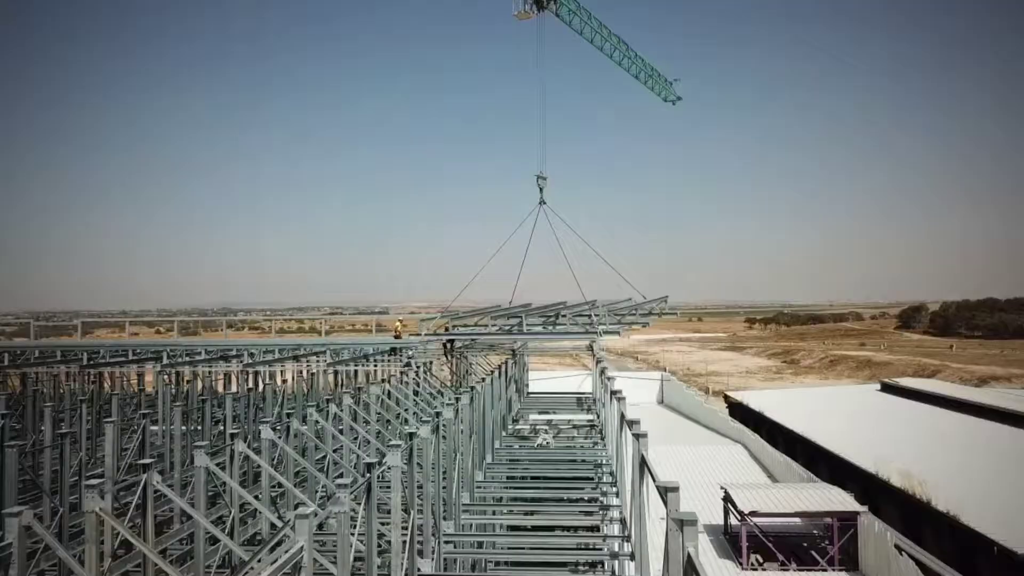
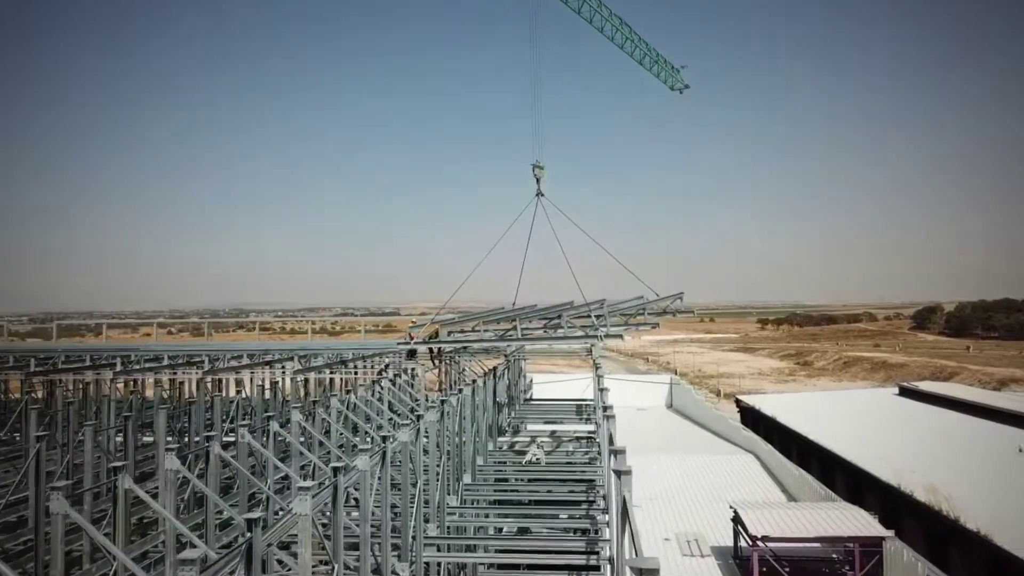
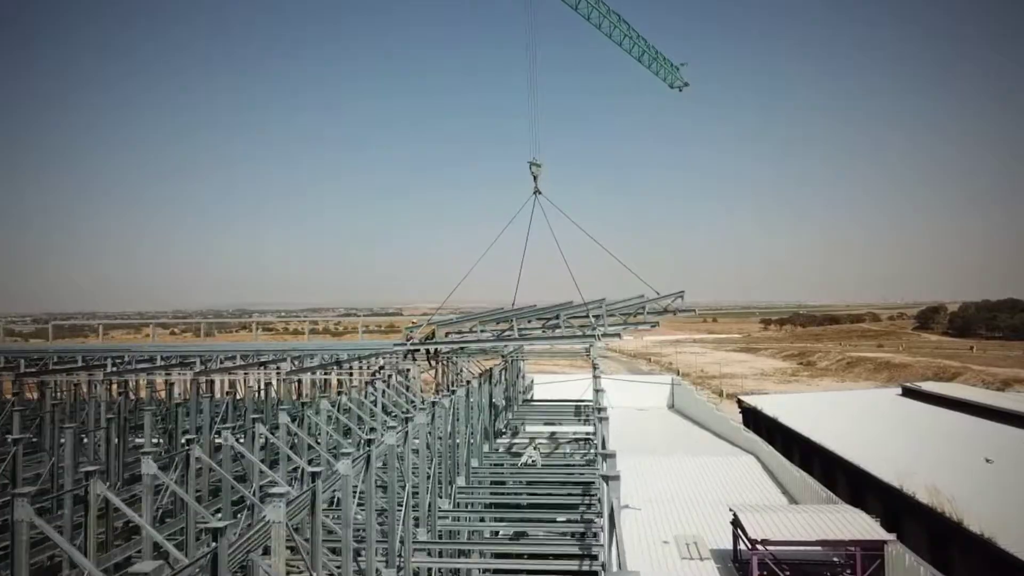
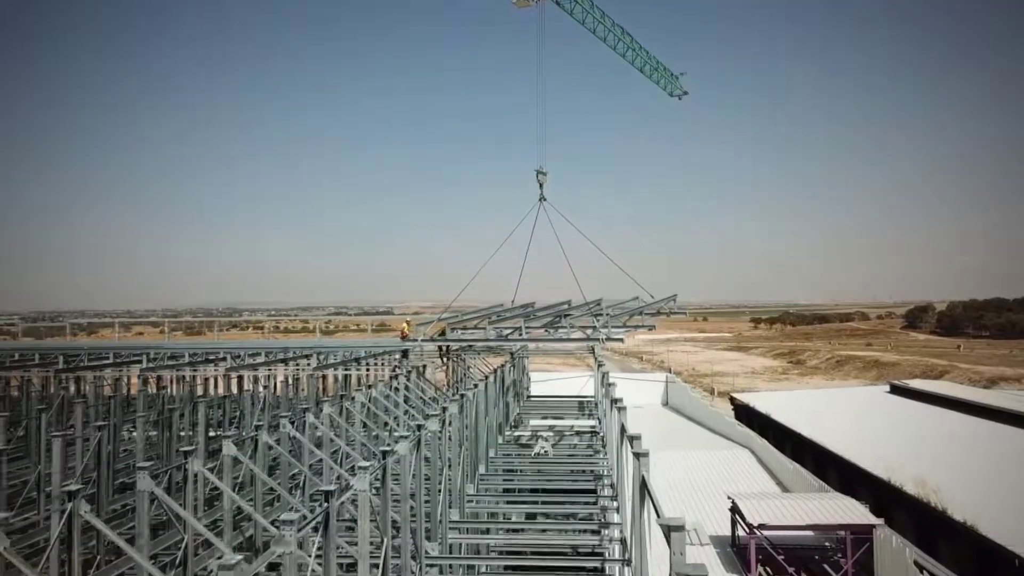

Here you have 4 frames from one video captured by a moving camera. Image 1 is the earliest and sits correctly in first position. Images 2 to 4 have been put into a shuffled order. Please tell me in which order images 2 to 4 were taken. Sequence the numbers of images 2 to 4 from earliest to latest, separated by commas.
4, 2, 3
